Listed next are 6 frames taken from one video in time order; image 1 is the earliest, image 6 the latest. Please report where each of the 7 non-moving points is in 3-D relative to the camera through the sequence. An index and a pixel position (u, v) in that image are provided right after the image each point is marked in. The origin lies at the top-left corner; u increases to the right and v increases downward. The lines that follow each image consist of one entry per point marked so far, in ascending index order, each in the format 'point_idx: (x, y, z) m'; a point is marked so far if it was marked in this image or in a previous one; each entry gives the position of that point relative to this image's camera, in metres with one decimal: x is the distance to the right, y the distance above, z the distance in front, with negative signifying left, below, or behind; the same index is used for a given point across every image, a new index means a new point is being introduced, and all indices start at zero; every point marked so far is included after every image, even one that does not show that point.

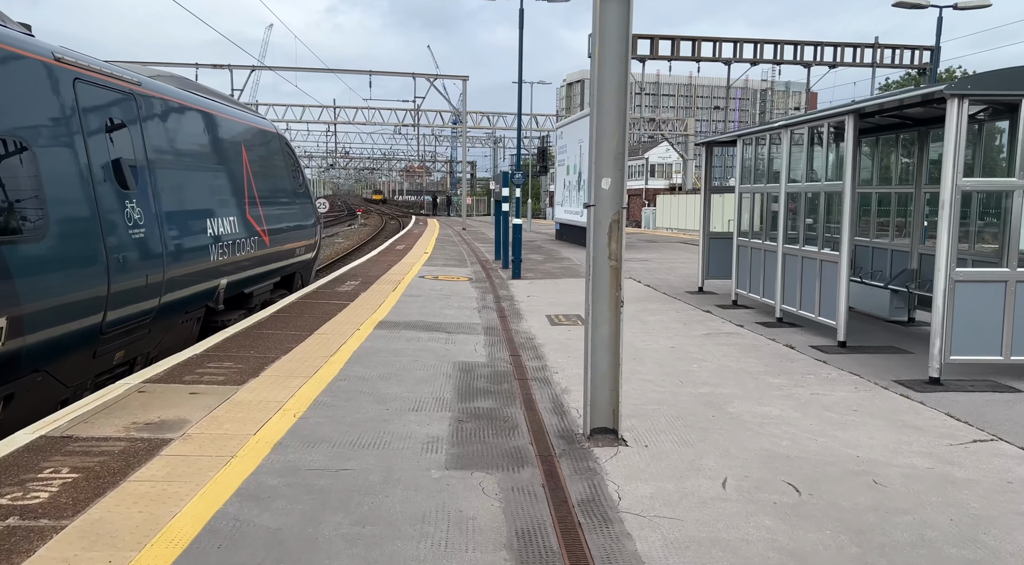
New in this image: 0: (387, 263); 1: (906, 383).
0: (-2.8, +0.4, +18.1) m
1: (+3.0, -0.8, +6.3) m
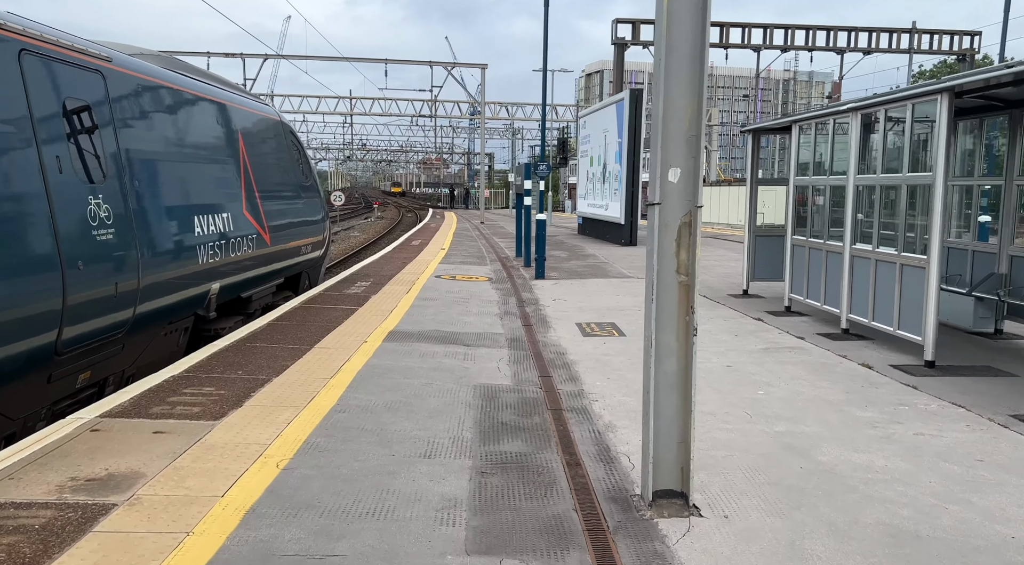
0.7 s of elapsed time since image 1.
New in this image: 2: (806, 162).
0: (-2.3, +0.5, +17.0) m
1: (+3.2, -0.9, +5.2) m
2: (+3.3, +1.4, +9.4) m
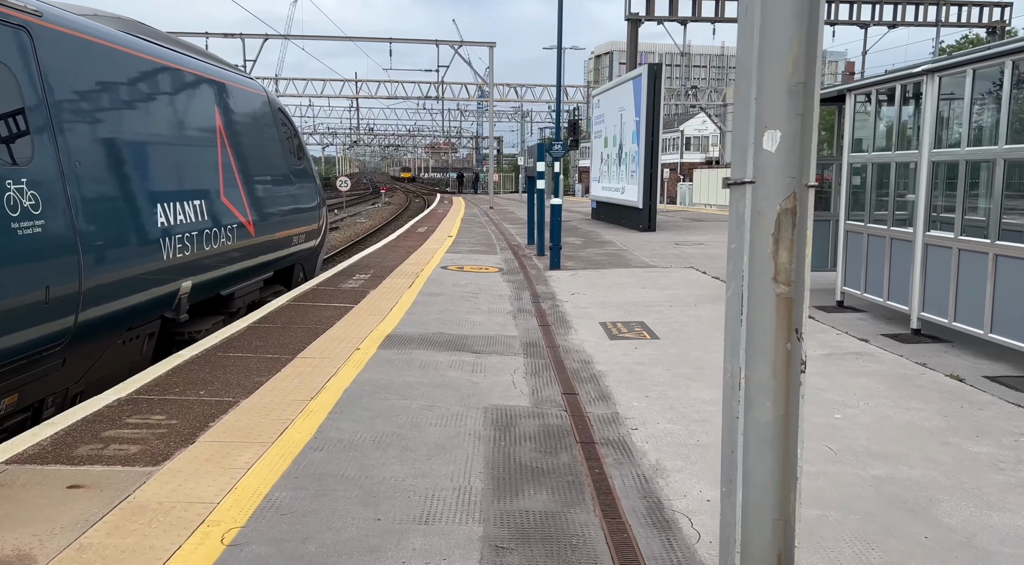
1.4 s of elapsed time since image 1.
0: (-2.1, +0.6, +15.9) m
1: (+3.3, -0.9, +4.0) m
2: (+3.5, +1.5, +8.2) m
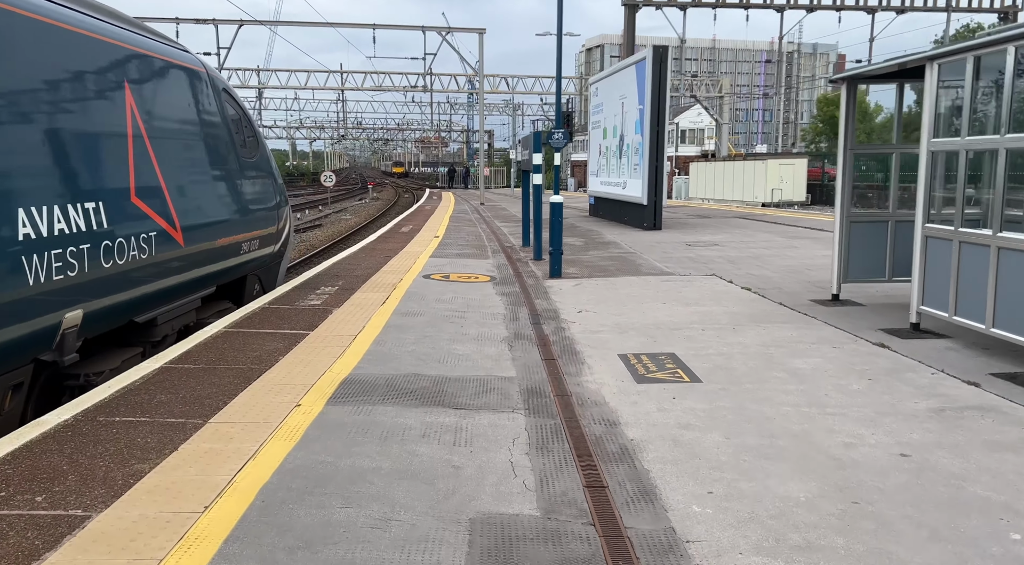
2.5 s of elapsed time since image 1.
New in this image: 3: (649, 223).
0: (-2.2, +0.5, +14.1) m
1: (+3.3, -1.0, +2.3) m
2: (+3.4, +1.3, +6.4) m
3: (+3.1, +1.4, +18.6) m
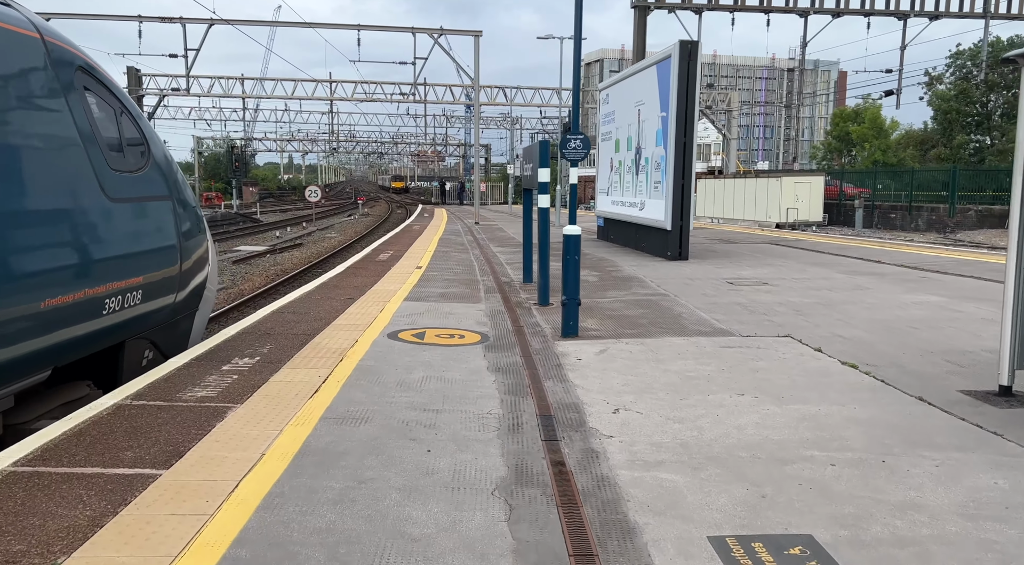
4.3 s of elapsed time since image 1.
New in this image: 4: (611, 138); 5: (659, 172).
0: (-2.2, -0.1, +11.1) m
1: (+3.4, -1.5, -0.7) m
2: (+3.5, +0.8, +3.5) m
3: (+3.1, +0.6, +15.6) m
4: (+2.4, +3.5, +19.8) m
5: (+2.8, +2.2, +15.9) m
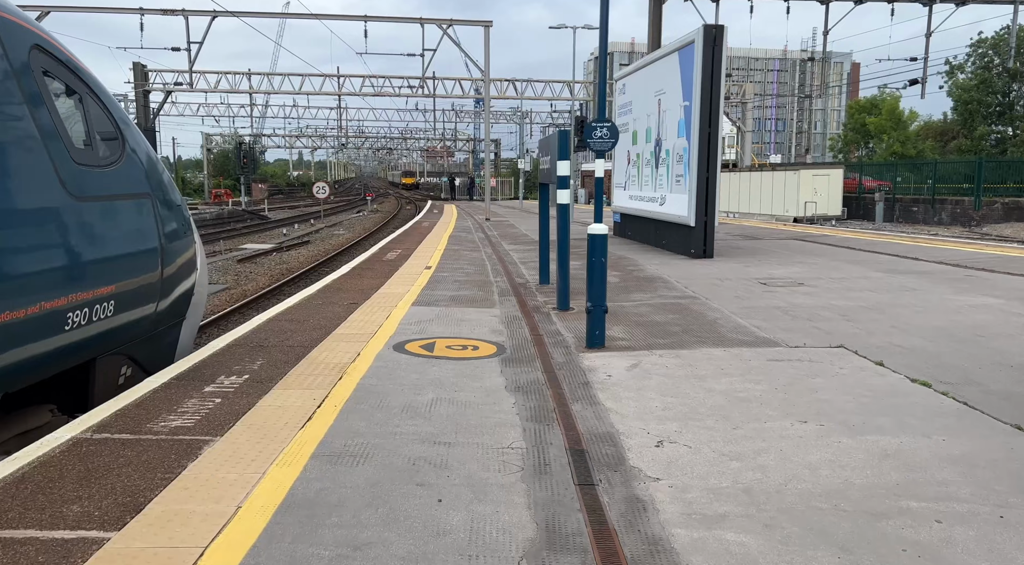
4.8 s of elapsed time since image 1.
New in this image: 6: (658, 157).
0: (-2.0, -0.2, +10.3) m
1: (+3.4, -1.6, -1.6) m
2: (+3.6, +0.7, +2.6) m
3: (+3.3, +0.6, +14.8) m
4: (+2.7, +3.5, +18.9) m
5: (+3.1, +2.2, +15.1) m
6: (+2.9, +2.5, +16.5) m
